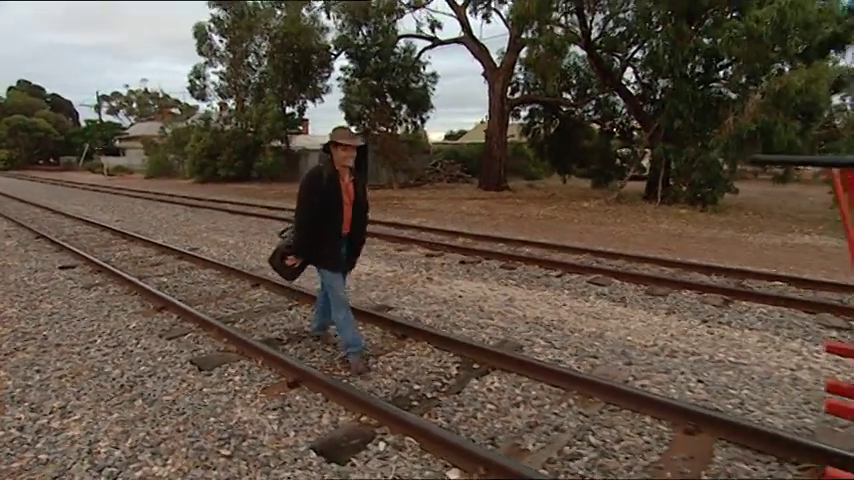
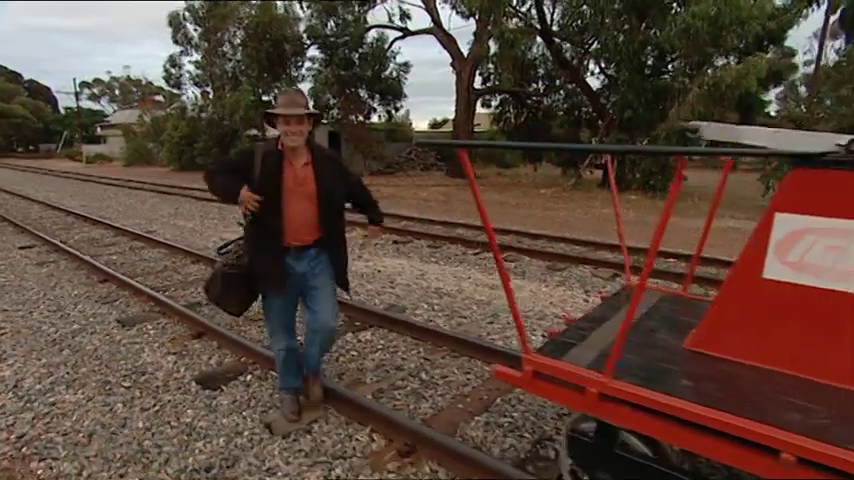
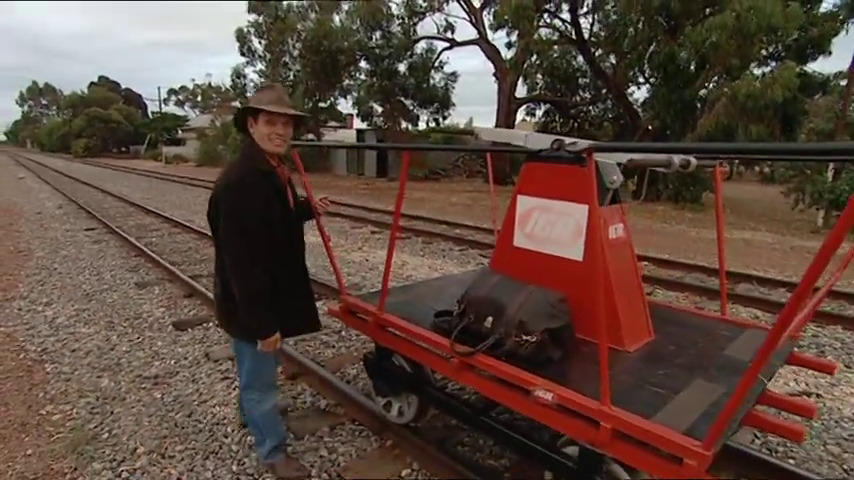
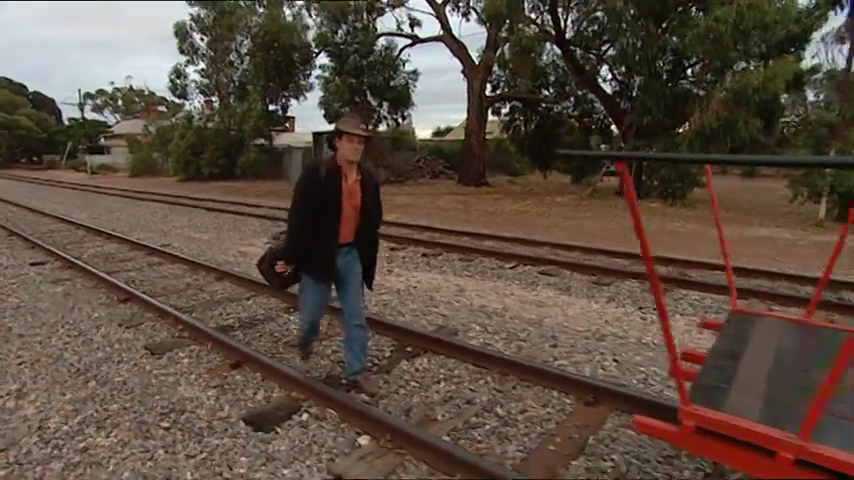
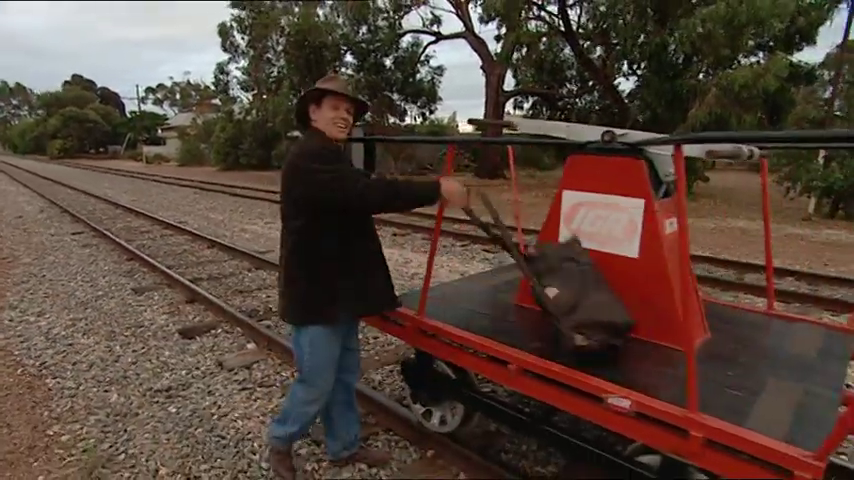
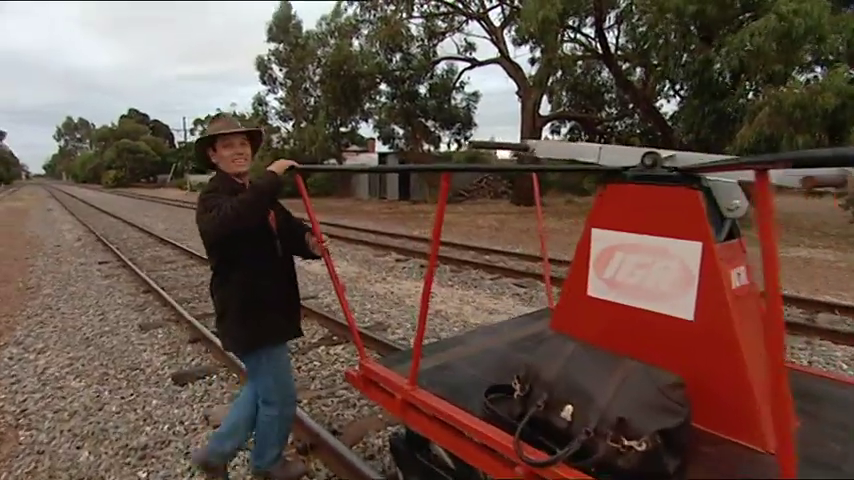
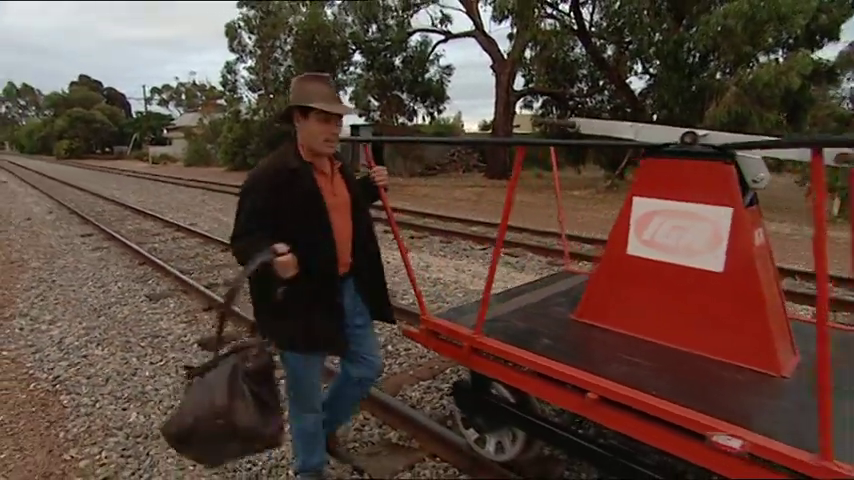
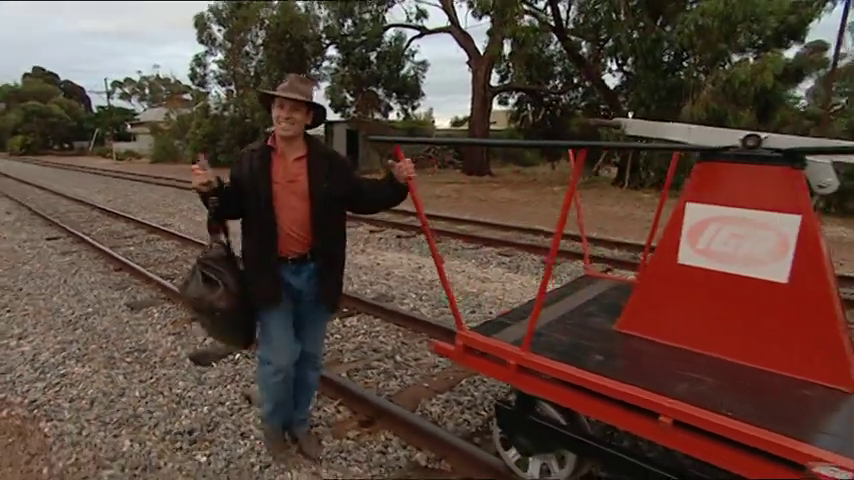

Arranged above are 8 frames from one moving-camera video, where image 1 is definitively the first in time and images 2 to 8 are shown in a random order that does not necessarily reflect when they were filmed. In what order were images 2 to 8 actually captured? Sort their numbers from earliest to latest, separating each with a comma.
4, 2, 8, 7, 5, 3, 6
